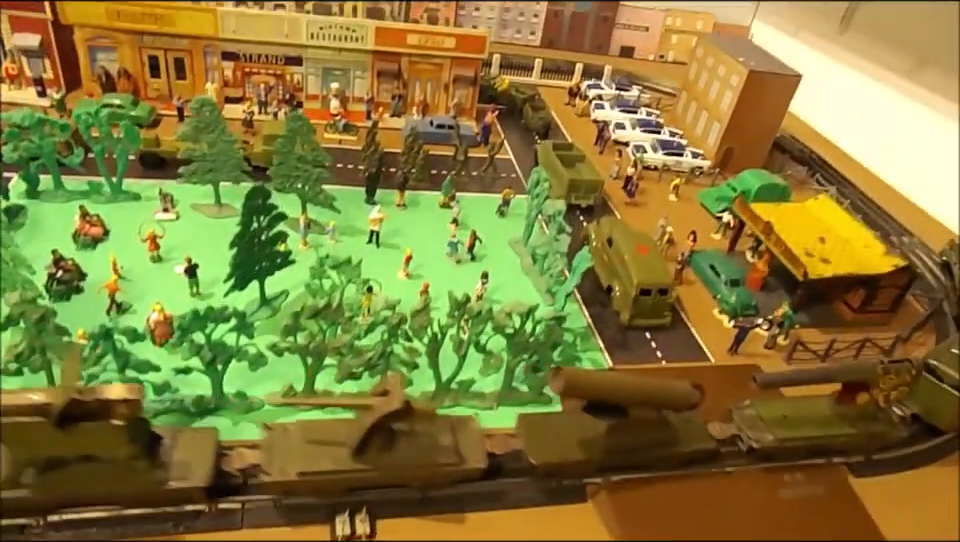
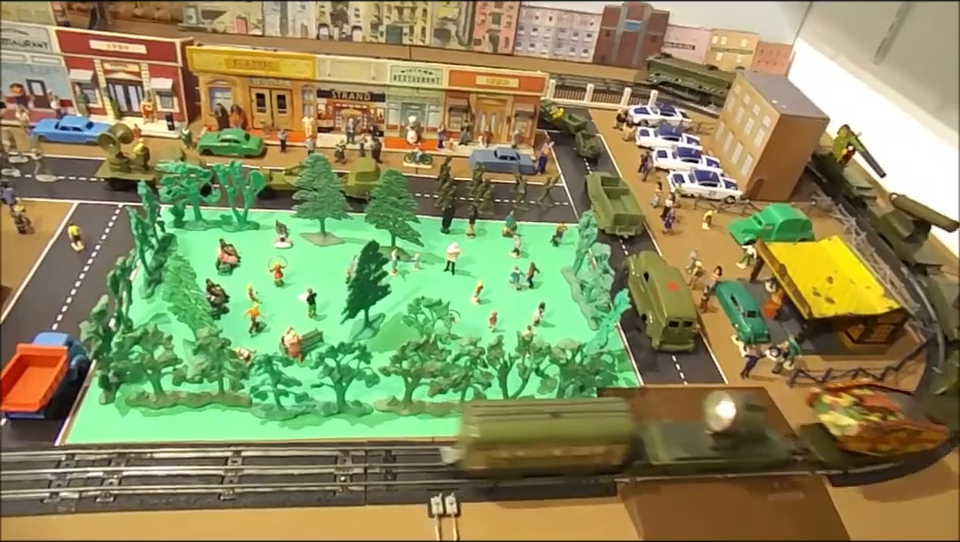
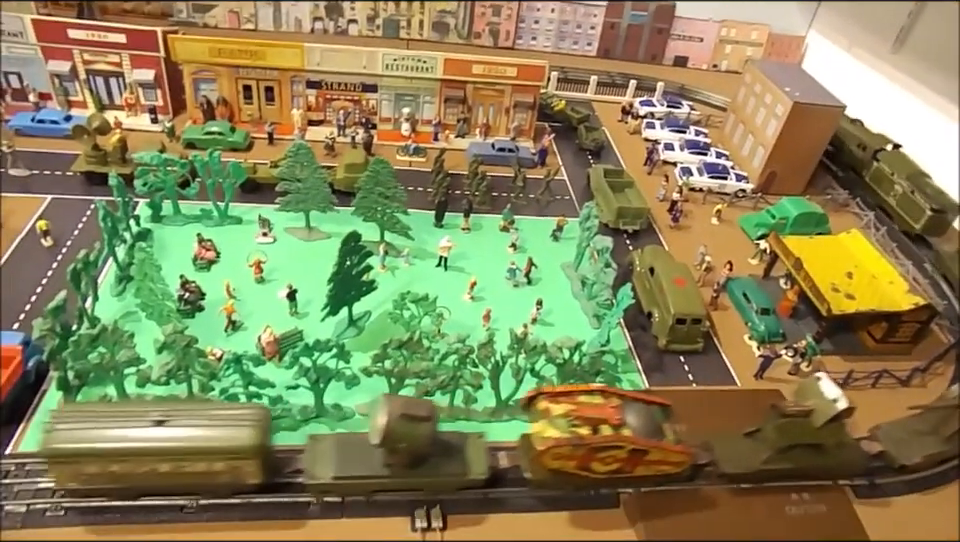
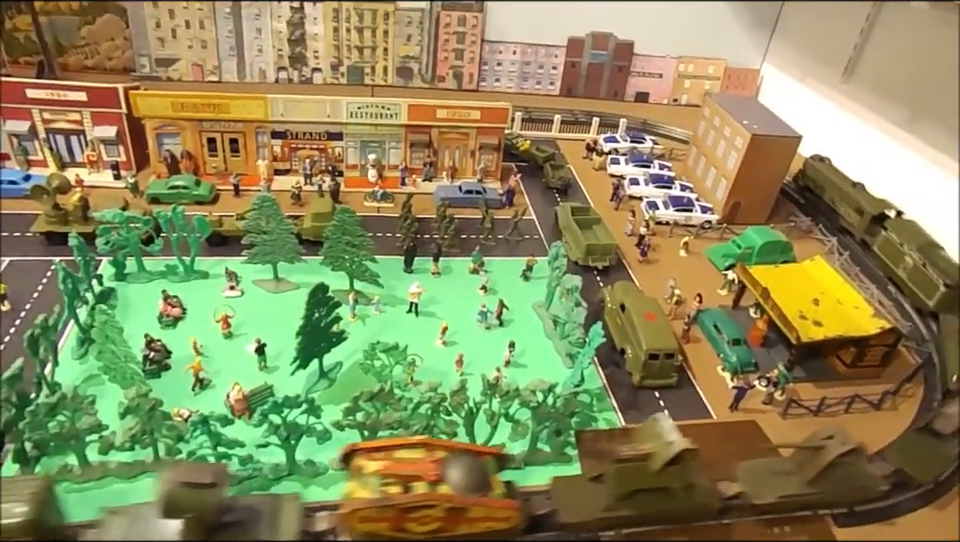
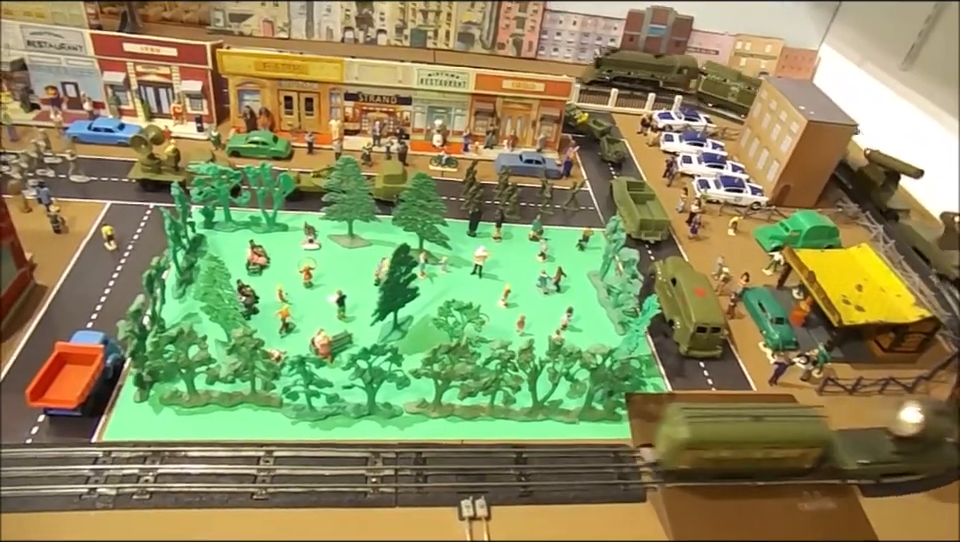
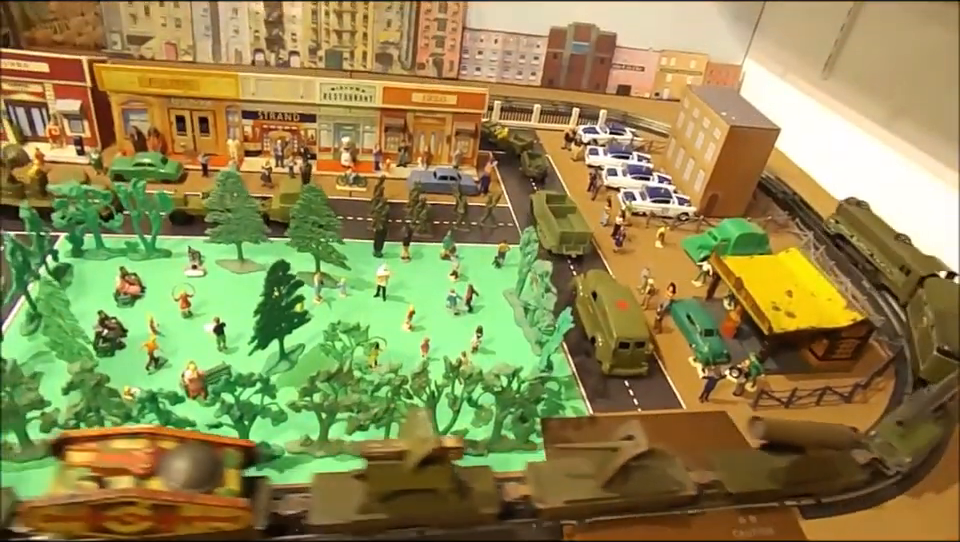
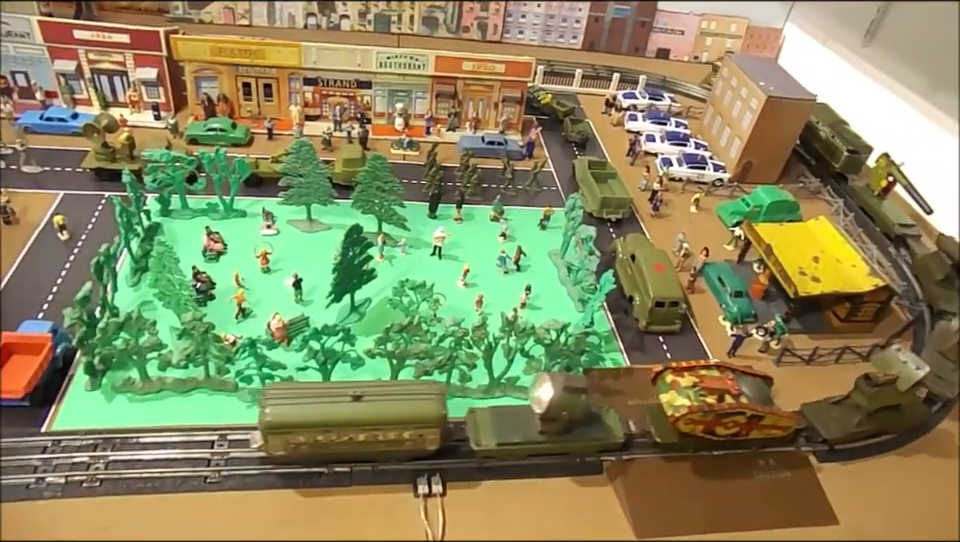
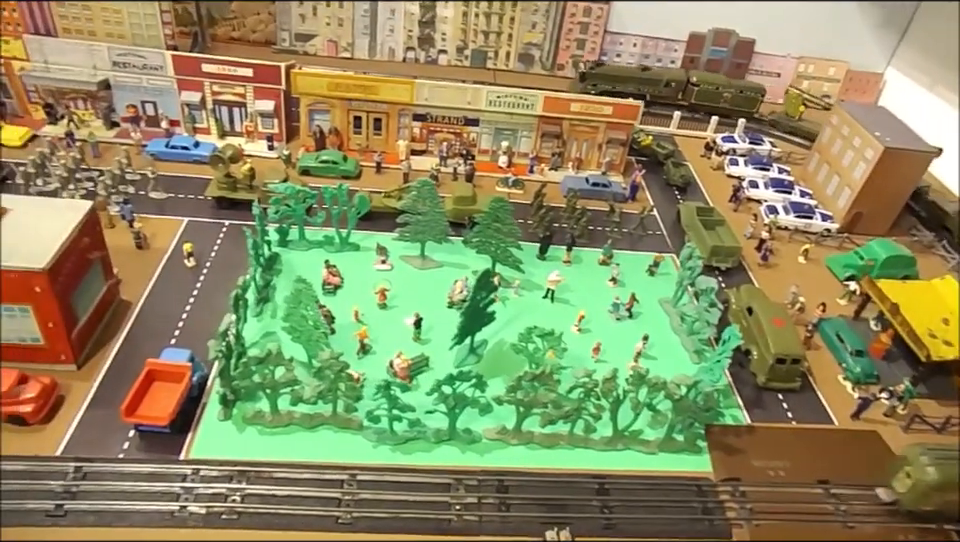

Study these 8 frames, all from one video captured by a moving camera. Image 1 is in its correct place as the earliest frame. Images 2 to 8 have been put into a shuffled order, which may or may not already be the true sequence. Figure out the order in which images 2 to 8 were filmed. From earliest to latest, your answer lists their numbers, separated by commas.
6, 4, 3, 7, 2, 5, 8
